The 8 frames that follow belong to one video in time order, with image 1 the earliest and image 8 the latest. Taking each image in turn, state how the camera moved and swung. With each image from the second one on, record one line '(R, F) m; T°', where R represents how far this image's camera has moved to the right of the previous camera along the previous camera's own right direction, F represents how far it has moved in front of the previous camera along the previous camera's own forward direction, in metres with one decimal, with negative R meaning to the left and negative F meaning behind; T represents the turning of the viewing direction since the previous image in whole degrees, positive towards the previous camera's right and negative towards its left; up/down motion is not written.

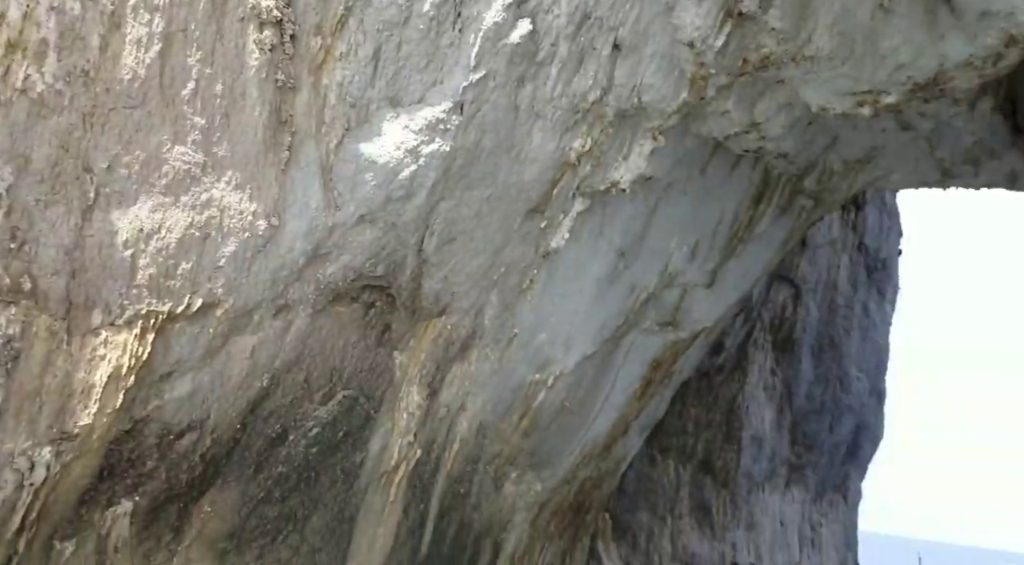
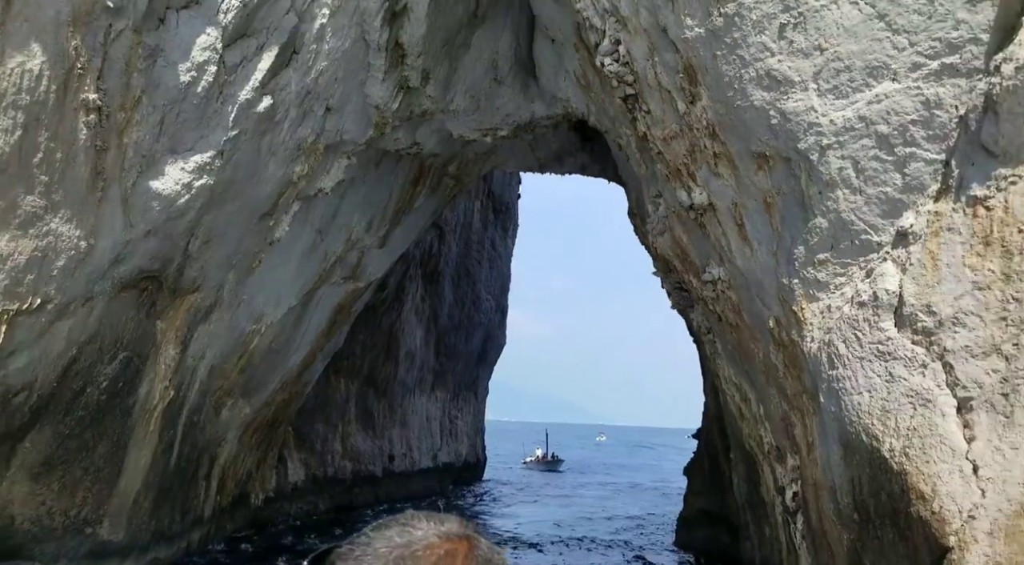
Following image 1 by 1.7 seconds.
(-0.7, -2.1) m; +21°
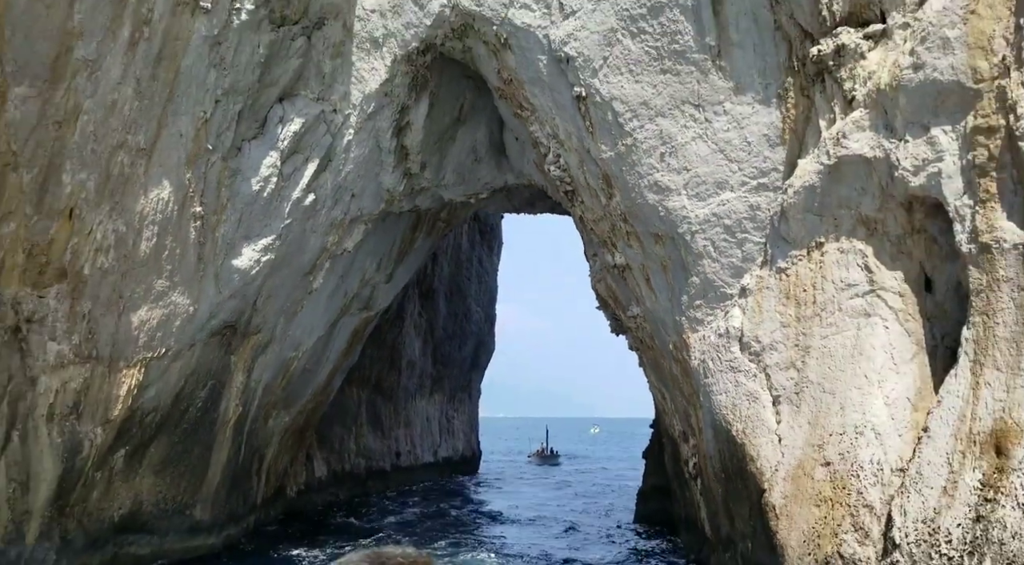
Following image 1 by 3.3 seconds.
(+0.1, -2.3) m; +1°
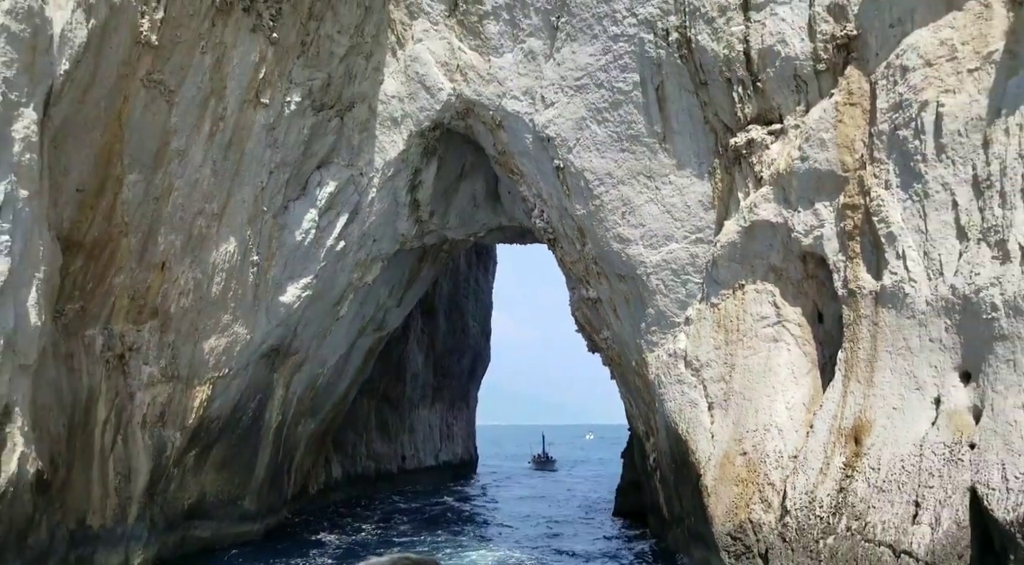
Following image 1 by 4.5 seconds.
(0.0, -1.9) m; 0°
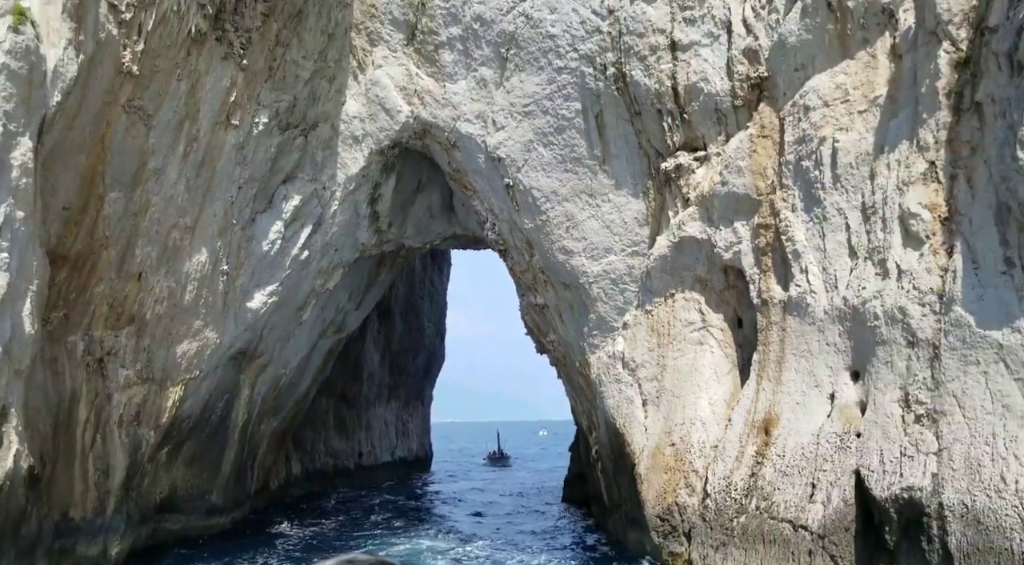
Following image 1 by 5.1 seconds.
(0.0, -0.8) m; +3°
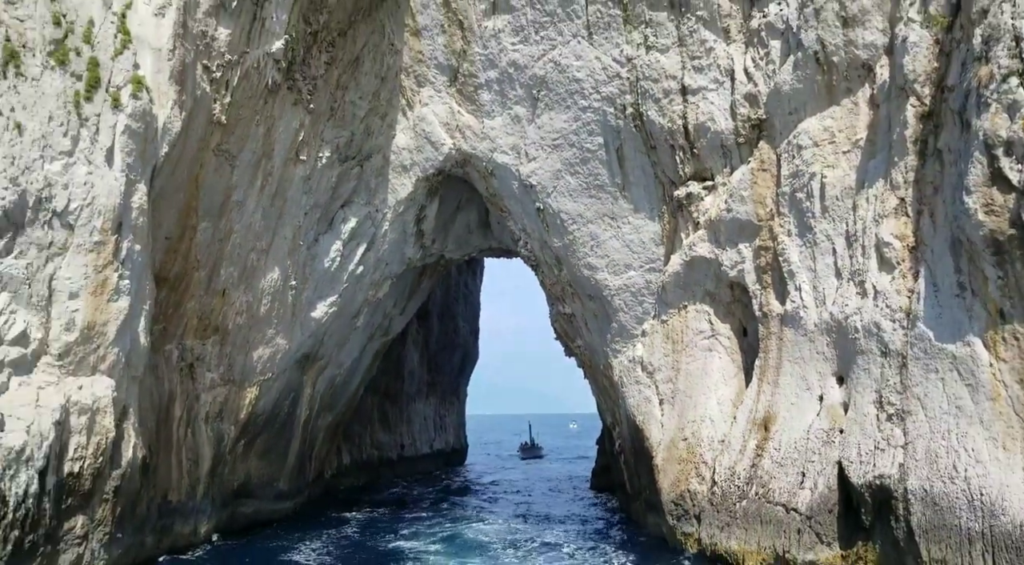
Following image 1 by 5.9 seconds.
(0.0, -1.2) m; -2°
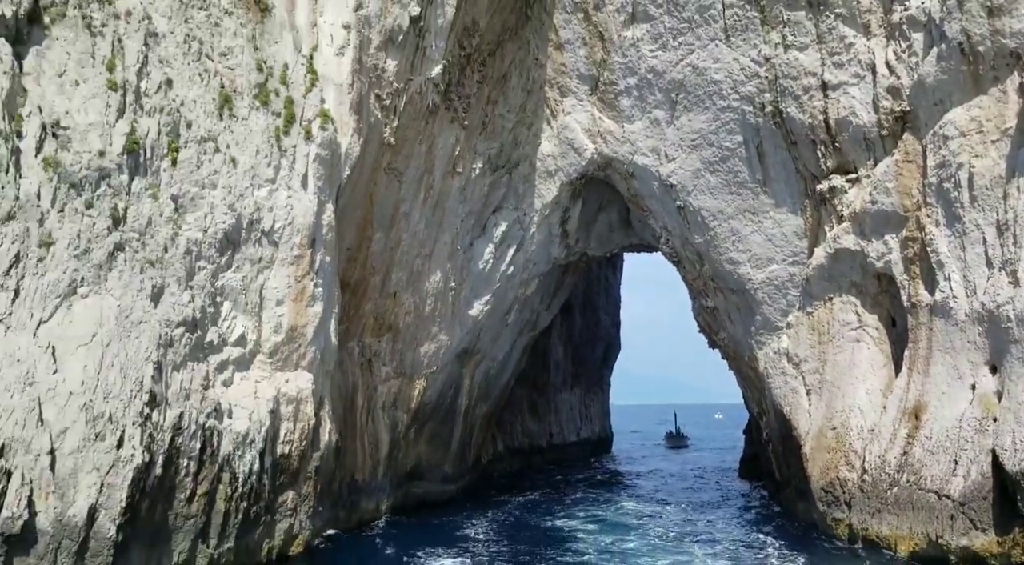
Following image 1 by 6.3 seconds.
(-0.1, -0.5) m; -8°
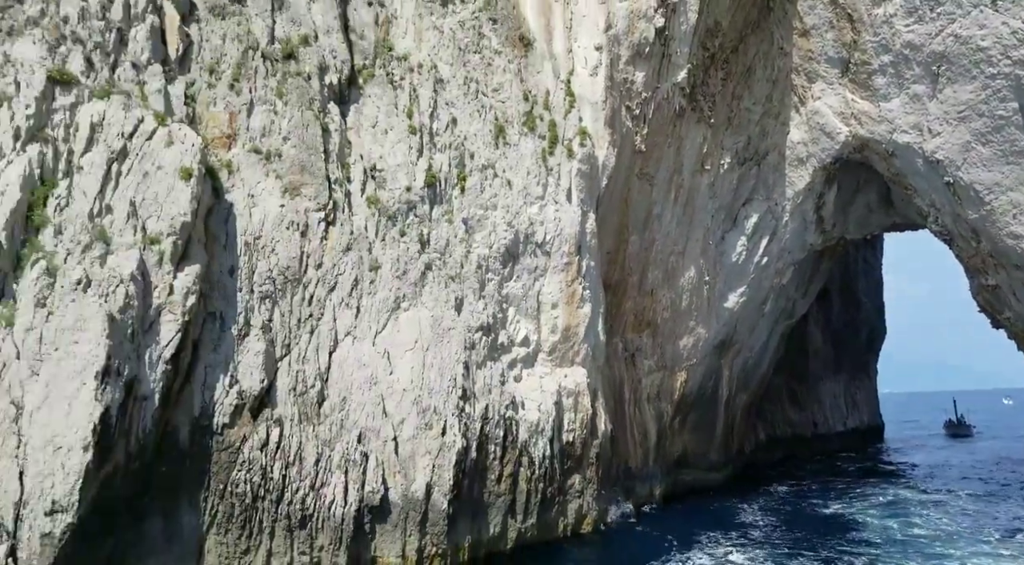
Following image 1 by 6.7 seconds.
(-0.1, -0.5) m; -15°
